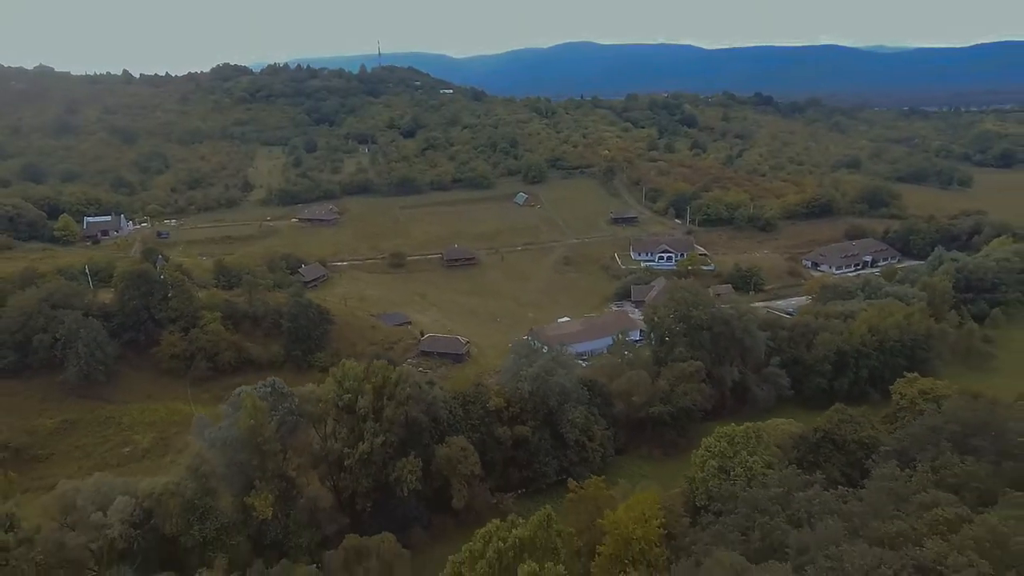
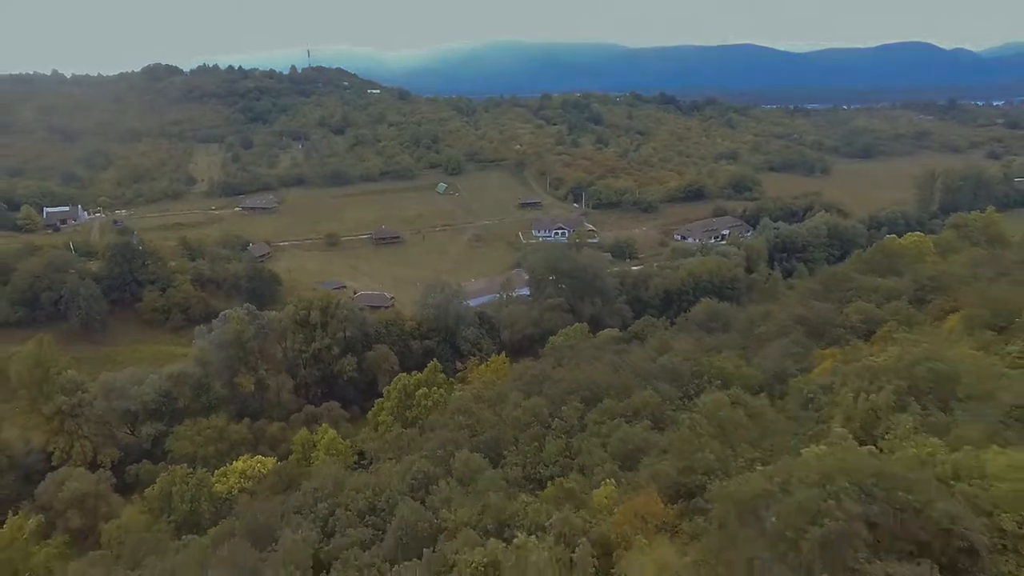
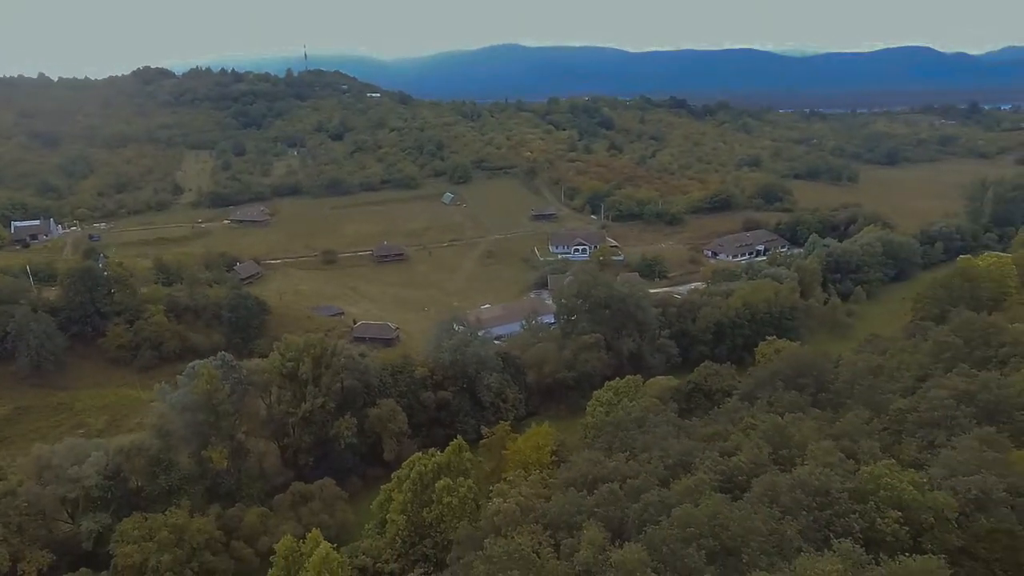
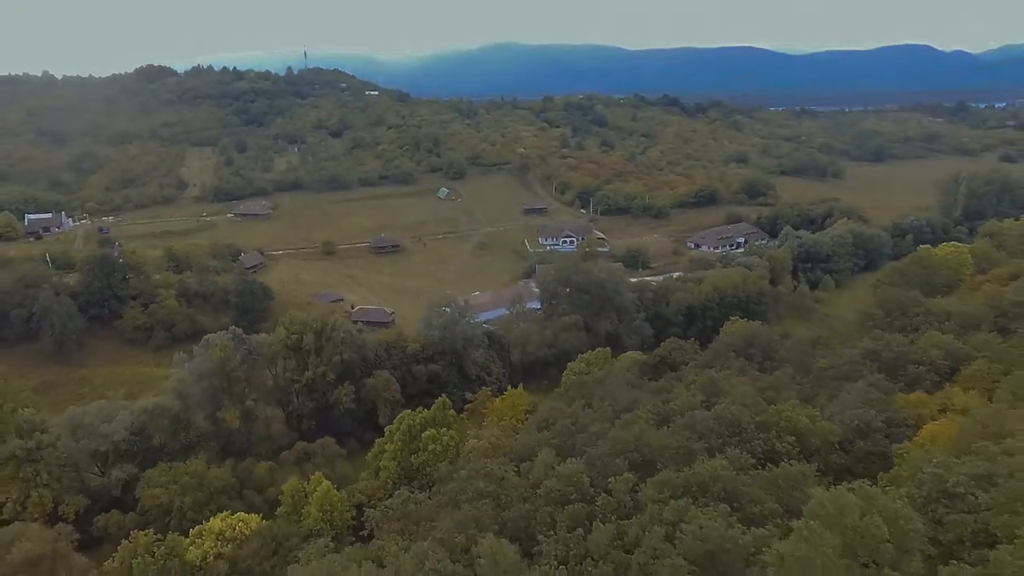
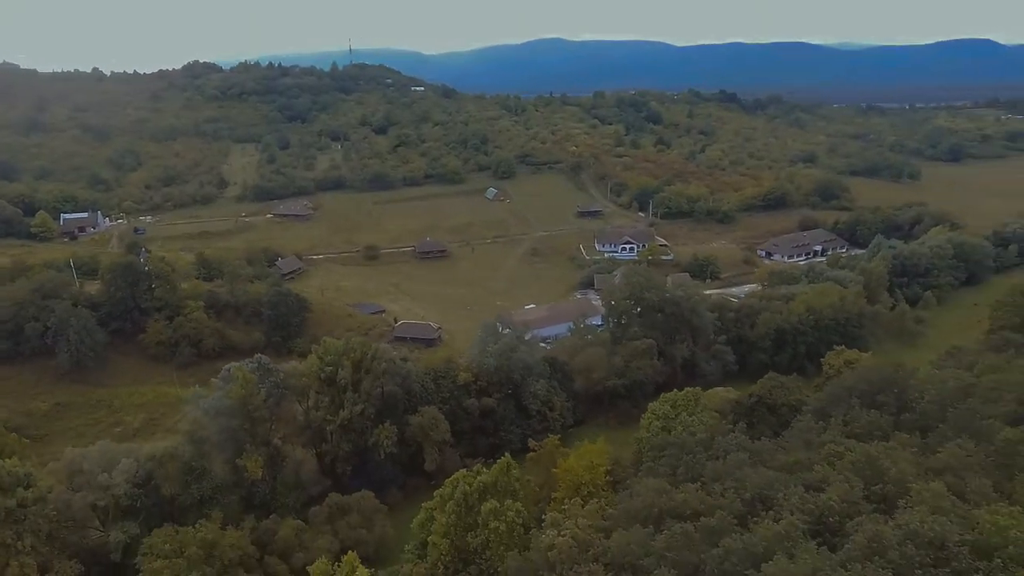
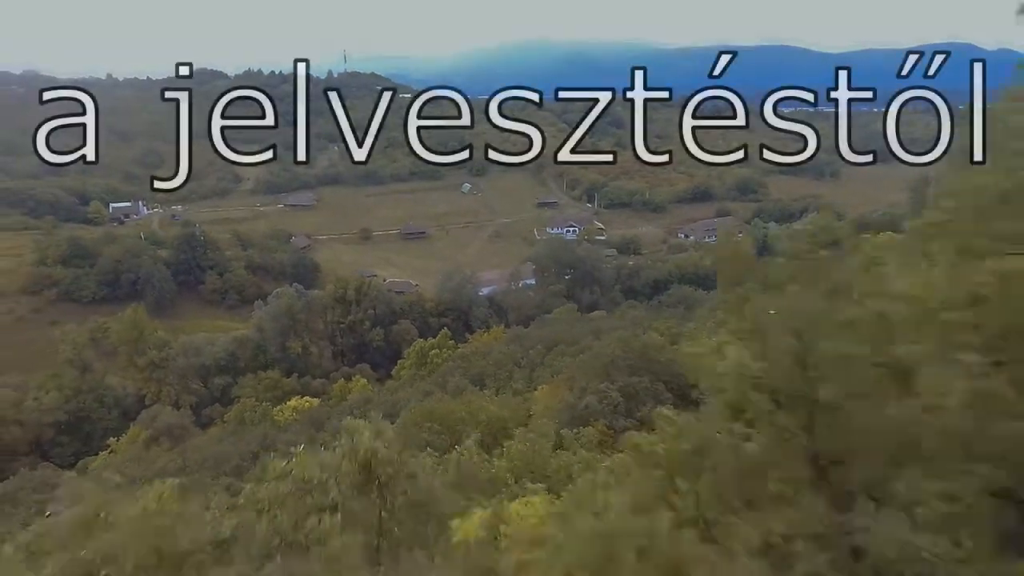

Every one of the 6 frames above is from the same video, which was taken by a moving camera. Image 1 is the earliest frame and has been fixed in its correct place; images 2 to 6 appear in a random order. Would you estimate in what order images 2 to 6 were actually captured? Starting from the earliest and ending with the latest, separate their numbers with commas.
5, 3, 4, 2, 6
